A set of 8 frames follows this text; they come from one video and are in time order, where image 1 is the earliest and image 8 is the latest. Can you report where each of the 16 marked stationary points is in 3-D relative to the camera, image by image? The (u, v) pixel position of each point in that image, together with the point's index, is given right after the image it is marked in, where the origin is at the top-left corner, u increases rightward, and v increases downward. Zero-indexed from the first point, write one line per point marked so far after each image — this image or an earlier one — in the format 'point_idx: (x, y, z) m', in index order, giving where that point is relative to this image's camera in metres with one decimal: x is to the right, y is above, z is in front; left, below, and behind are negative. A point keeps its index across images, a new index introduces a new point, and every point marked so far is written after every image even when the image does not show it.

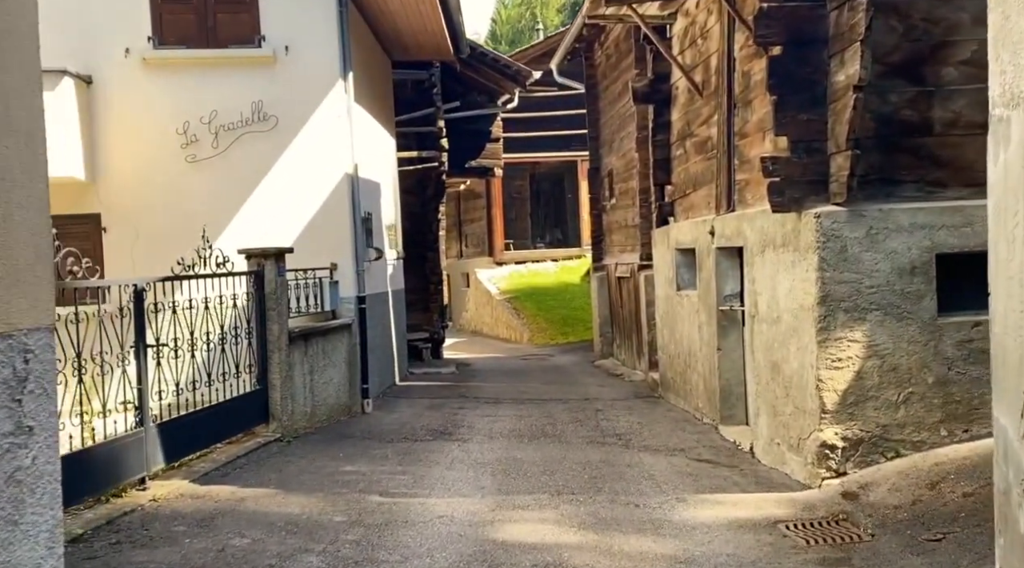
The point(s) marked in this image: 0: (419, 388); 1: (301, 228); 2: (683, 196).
0: (-1.1, -1.3, +16.5) m
1: (-2.0, +0.5, +12.7) m
2: (+1.9, +1.0, +14.4) m
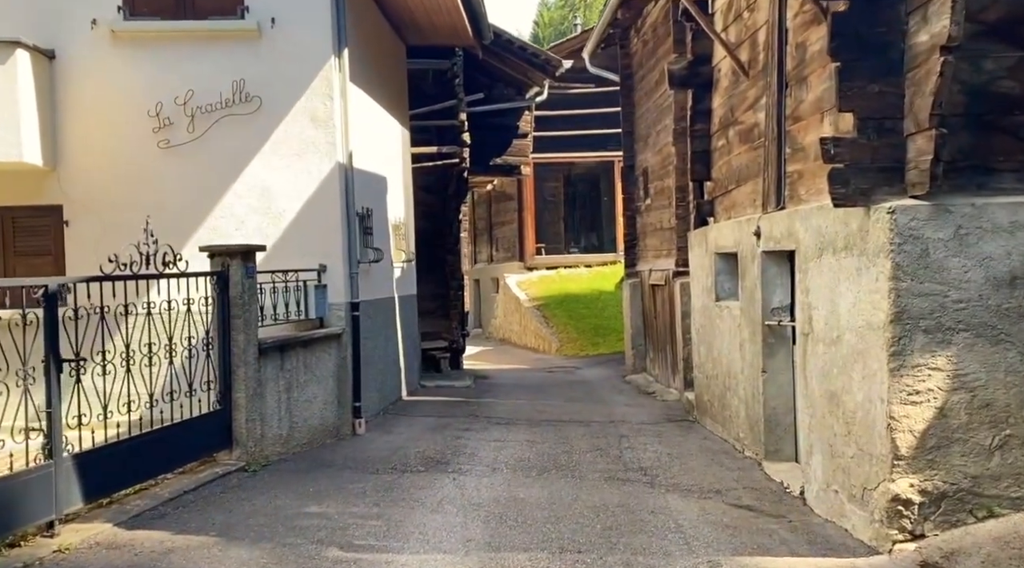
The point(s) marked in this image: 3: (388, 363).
0: (-0.9, -1.3, +14.9) m
1: (-1.9, +0.5, +11.2) m
2: (+2.1, +0.9, +12.7) m
3: (-1.3, -0.9, +14.1) m
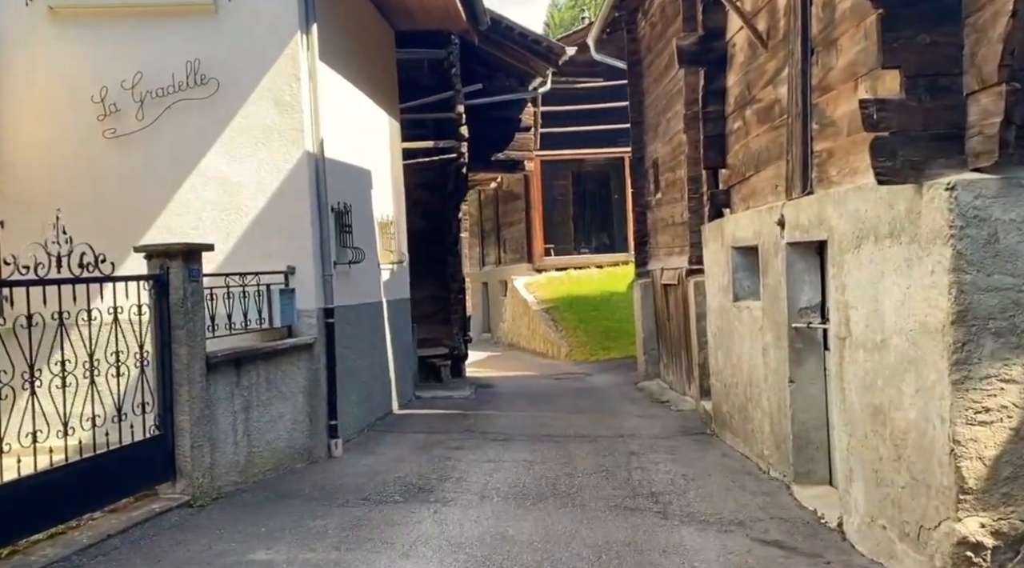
0: (-0.9, -1.4, +13.6) m
1: (-2.0, +0.4, +9.9) m
2: (+2.0, +0.9, +11.4) m
3: (-1.3, -0.9, +12.9) m
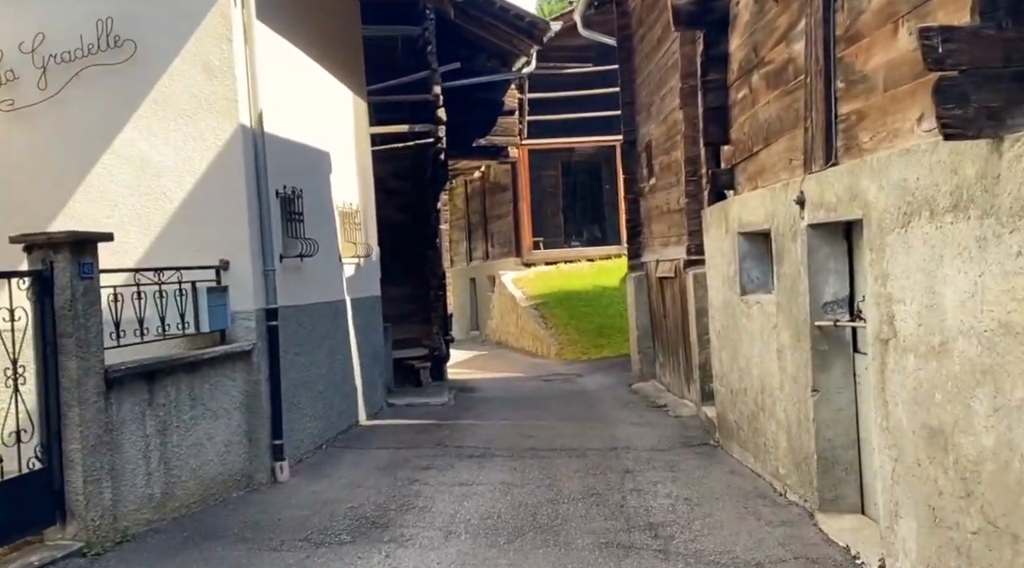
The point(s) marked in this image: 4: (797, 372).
0: (-1.1, -1.3, +12.2) m
1: (-2.2, +0.5, +8.5) m
2: (+1.8, +0.9, +10.0) m
3: (-1.5, -0.9, +11.4) m
4: (+1.7, -0.5, +7.8) m
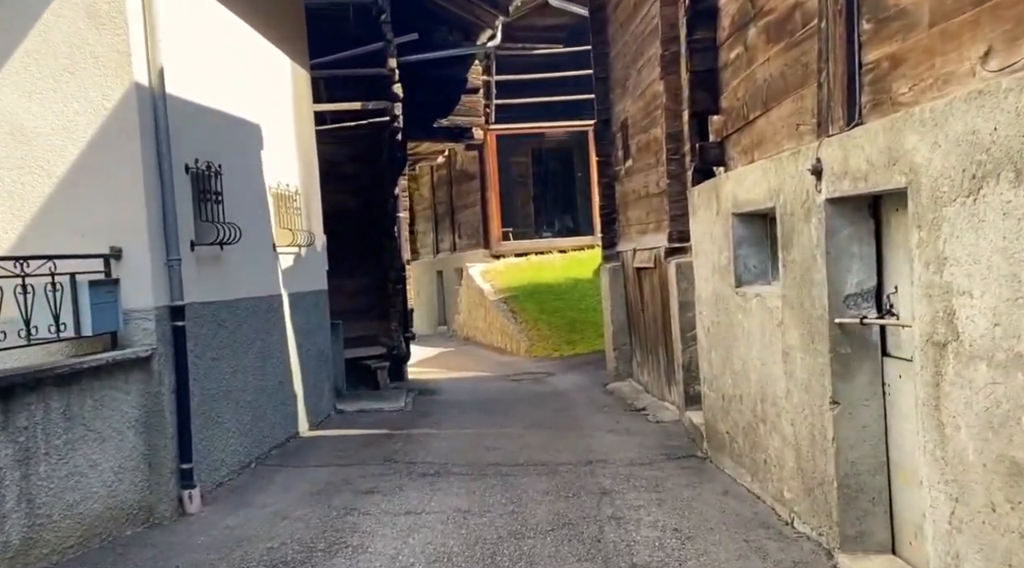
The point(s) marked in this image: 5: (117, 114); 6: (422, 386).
0: (-1.4, -1.3, +10.7) m
1: (-2.4, +0.5, +7.0) m
2: (+1.5, +1.0, +8.6) m
3: (-1.8, -0.8, +10.0) m
4: (+1.5, -0.5, +6.5) m
5: (-2.1, +0.9, +6.9) m
6: (-1.2, -1.3, +17.6) m
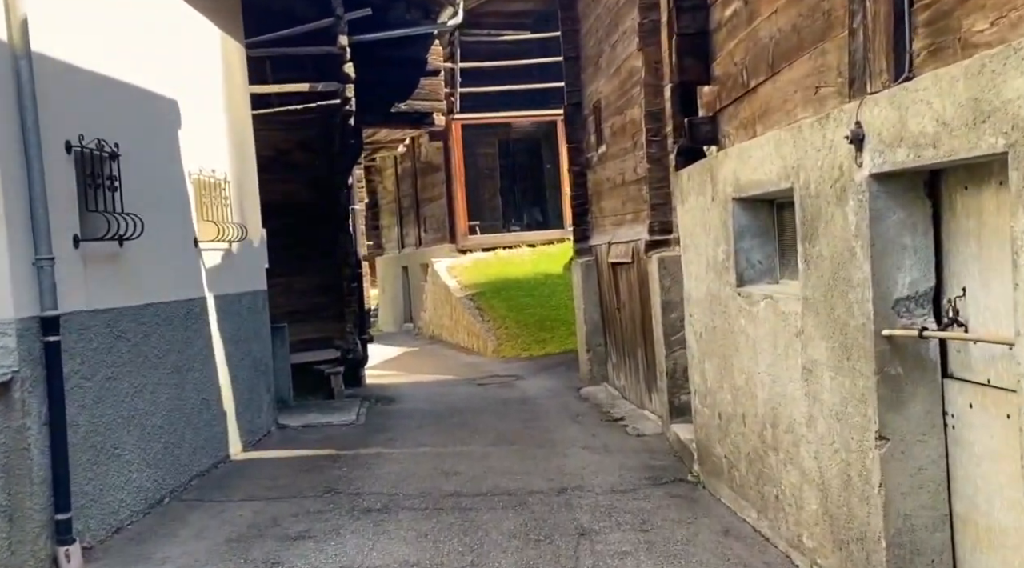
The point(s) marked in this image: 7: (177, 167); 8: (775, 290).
0: (-1.7, -1.3, +9.3) m
1: (-2.6, +0.5, +5.5) m
2: (+1.3, +1.0, +7.2) m
3: (-2.1, -0.8, +8.5) m
4: (+1.3, -0.5, +5.1) m
5: (-2.3, +0.9, +5.5) m
6: (-1.6, -1.3, +16.2) m
7: (-2.2, +0.7, +8.5) m
8: (+1.2, 0.0, +6.3) m
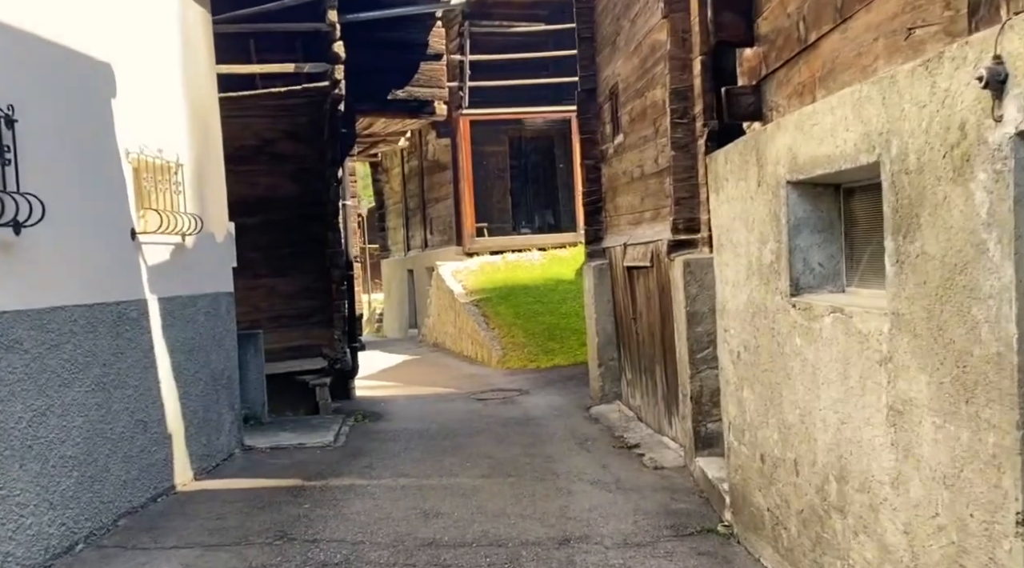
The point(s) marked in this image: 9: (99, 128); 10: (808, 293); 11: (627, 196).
0: (-1.7, -1.3, +7.8) m
1: (-2.7, +0.5, +4.0) m
2: (+1.3, +1.0, +5.7) m
3: (-2.1, -0.8, +7.1) m
4: (+1.2, -0.5, +3.6) m
5: (-2.3, +0.9, +4.0) m
6: (-1.6, -1.3, +14.7) m
7: (-2.2, +0.8, +7.1) m
8: (+1.2, -0.1, +4.8) m
9: (-2.5, +0.9, +8.0) m
10: (+1.2, 0.0, +5.3) m
11: (+1.0, +0.8, +11.9) m
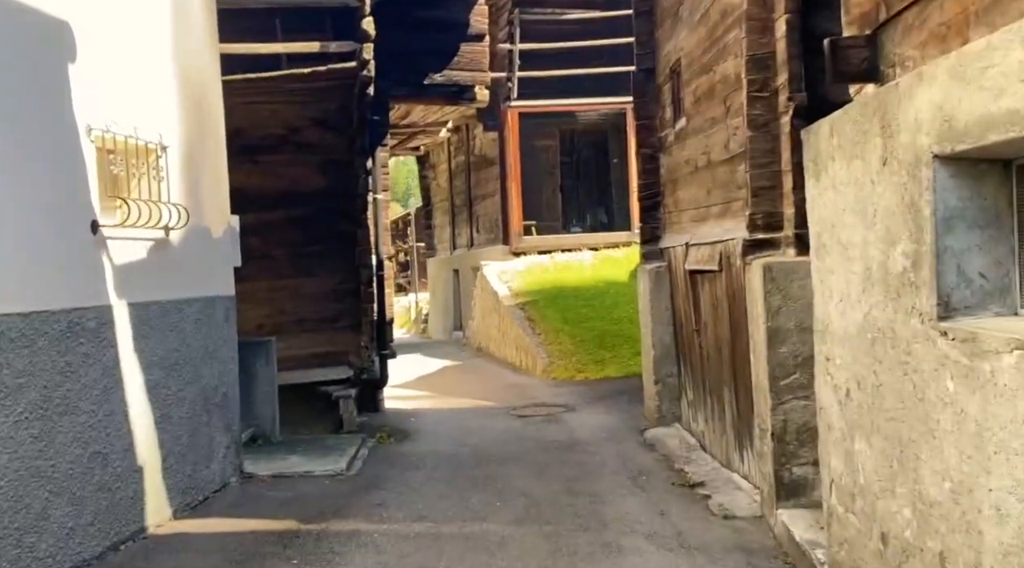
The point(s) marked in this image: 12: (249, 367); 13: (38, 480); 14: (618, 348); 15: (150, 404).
0: (-1.6, -1.3, +6.3) m
1: (-2.6, +0.5, +2.6) m
2: (+1.4, +0.9, +4.1) m
3: (-2.0, -0.8, +5.6) m
4: (+1.2, -0.5, +2.0) m
5: (-2.3, +0.9, +2.5) m
6: (-1.1, -1.4, +13.2) m
7: (-2.0, +0.7, +5.6) m
8: (+1.2, -0.1, +3.2) m
9: (-2.3, +0.9, +6.5) m
10: (+1.3, -0.1, +3.7) m
11: (+1.4, +0.7, +10.3) m
12: (-2.1, -0.7, +10.6) m
13: (-2.0, -0.8, +5.3) m
14: (+1.3, -0.8, +16.8) m
15: (-2.0, -0.6, +7.2) m
